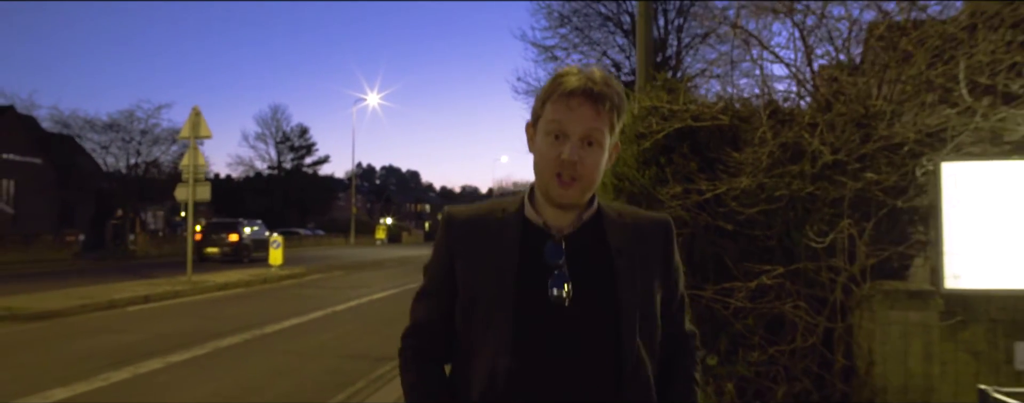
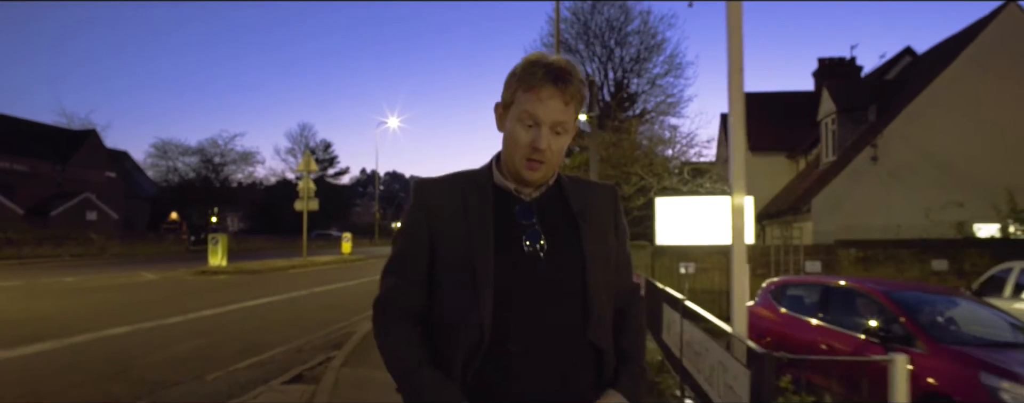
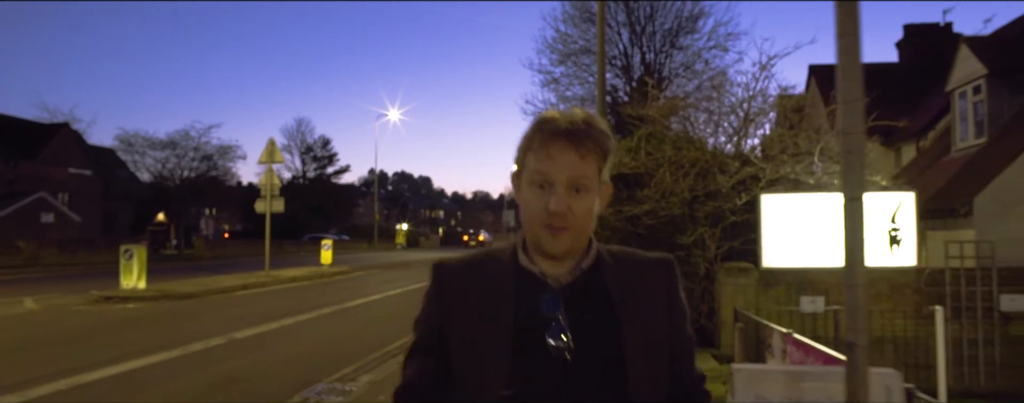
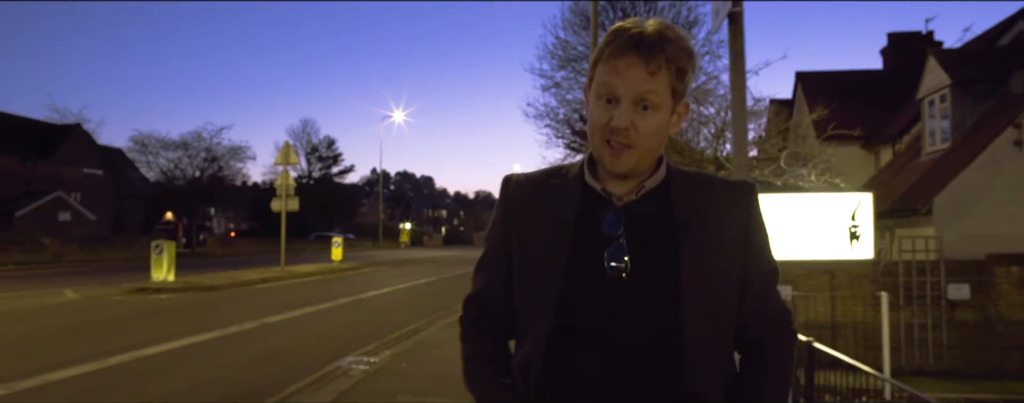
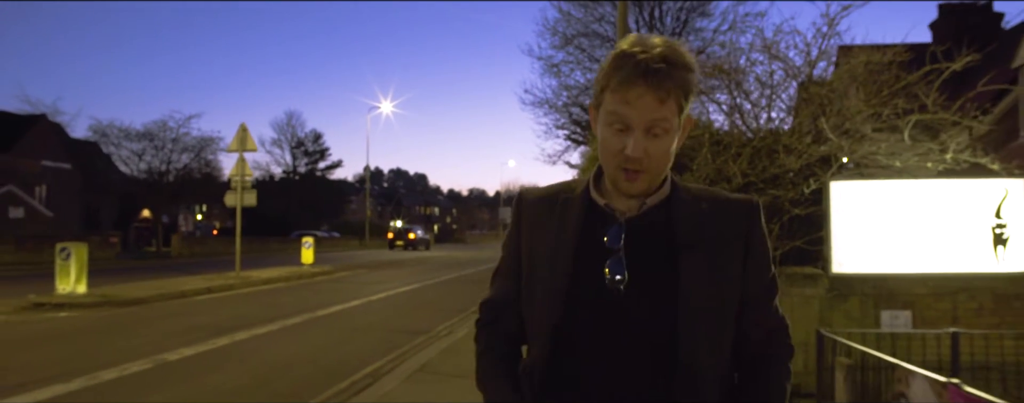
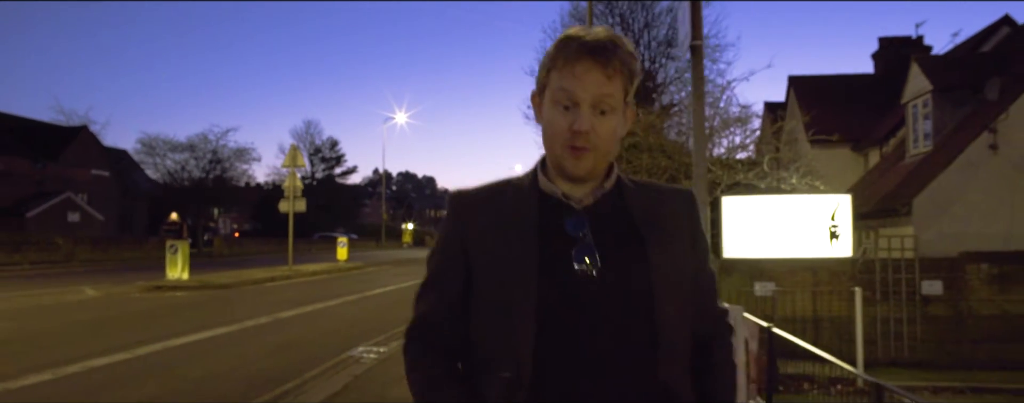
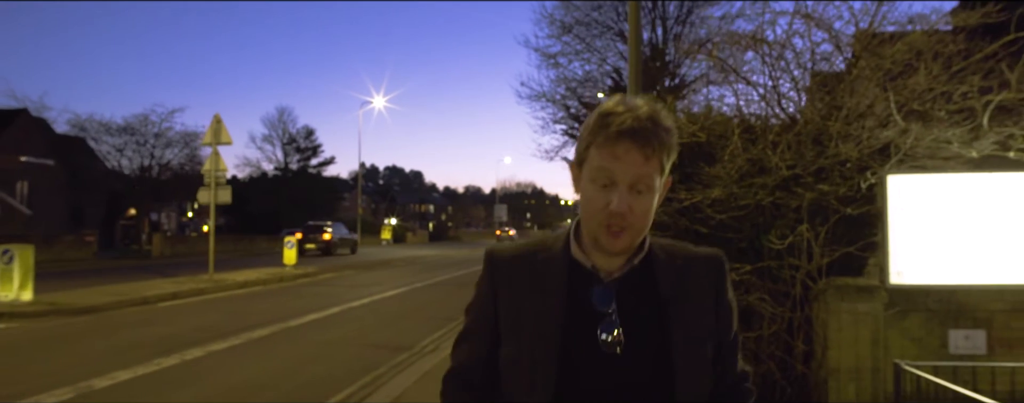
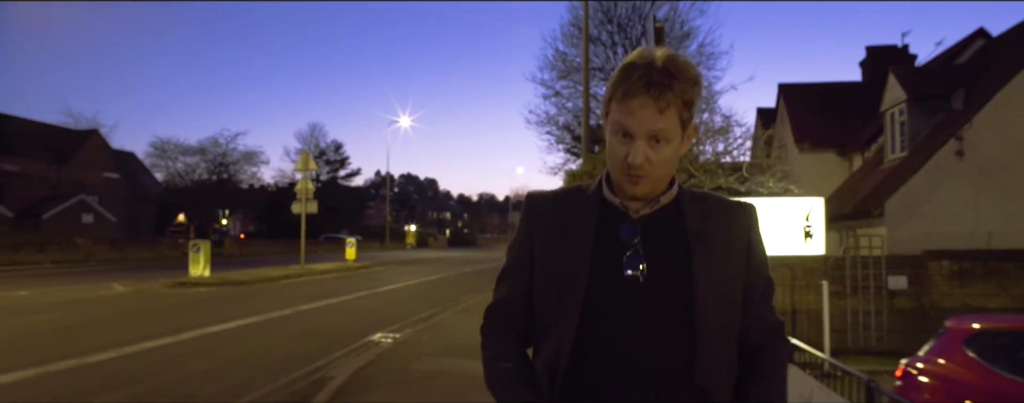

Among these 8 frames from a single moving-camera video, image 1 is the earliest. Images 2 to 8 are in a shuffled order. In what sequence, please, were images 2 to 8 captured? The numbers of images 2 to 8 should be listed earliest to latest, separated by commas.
7, 5, 3, 4, 6, 8, 2
